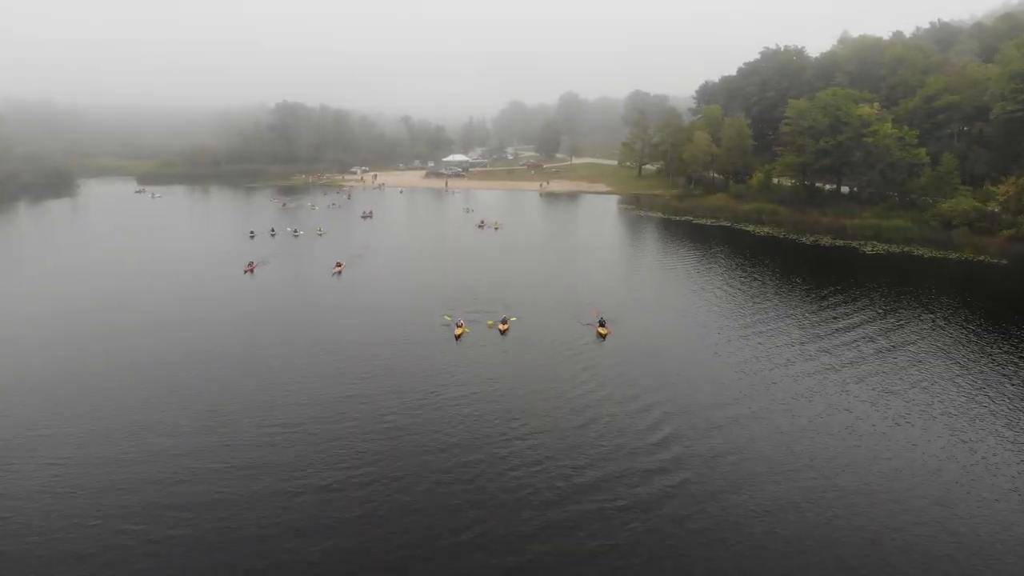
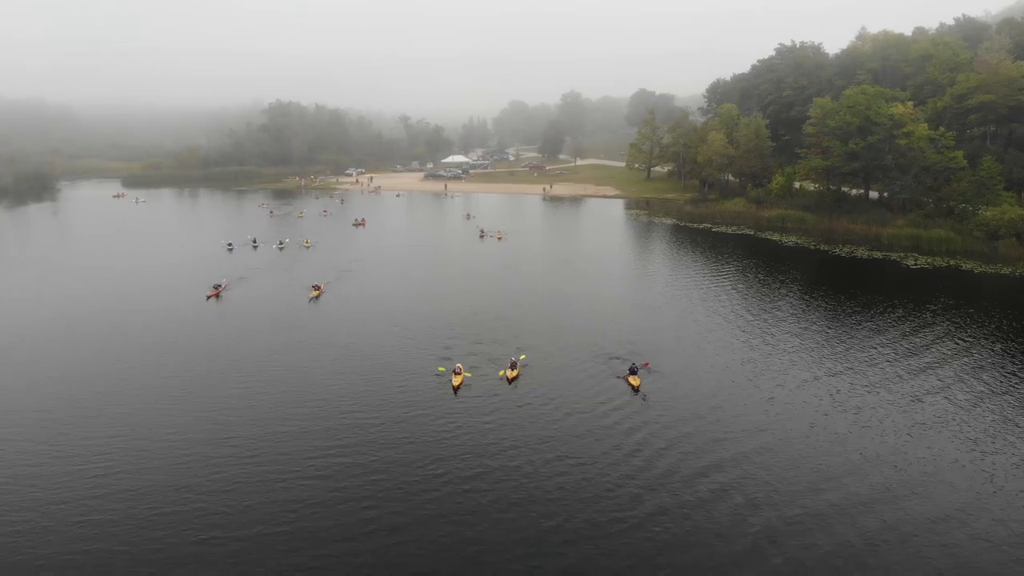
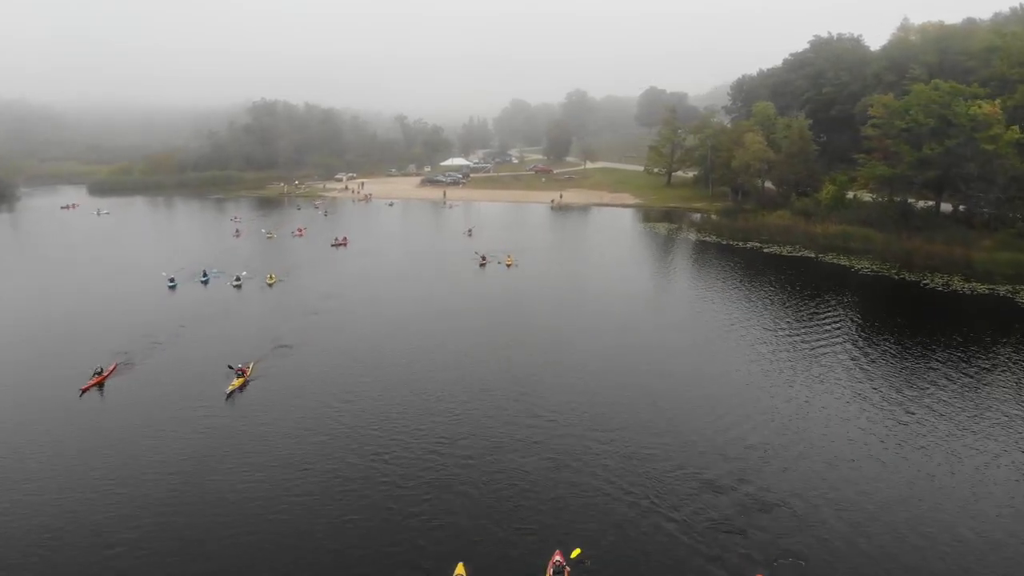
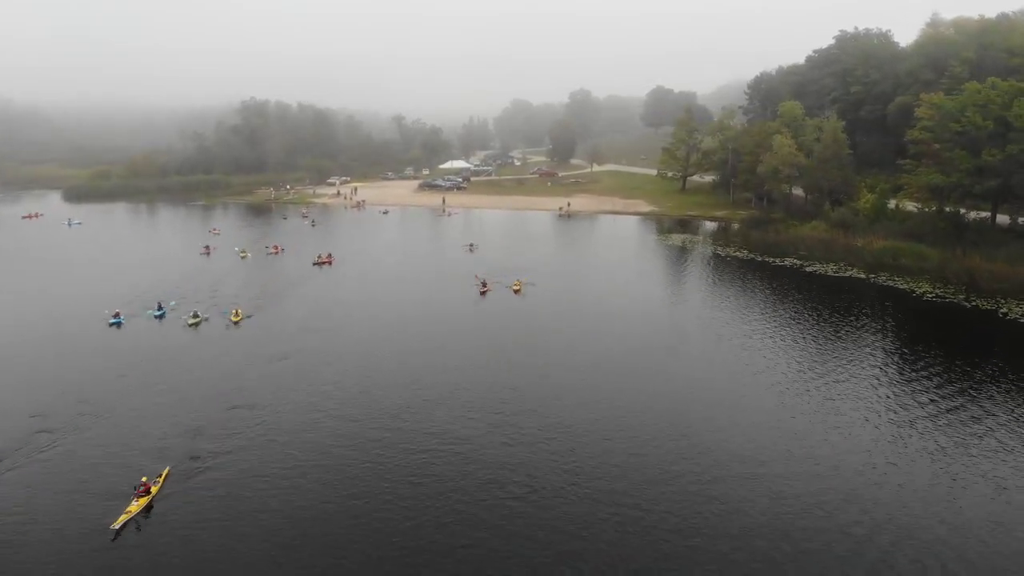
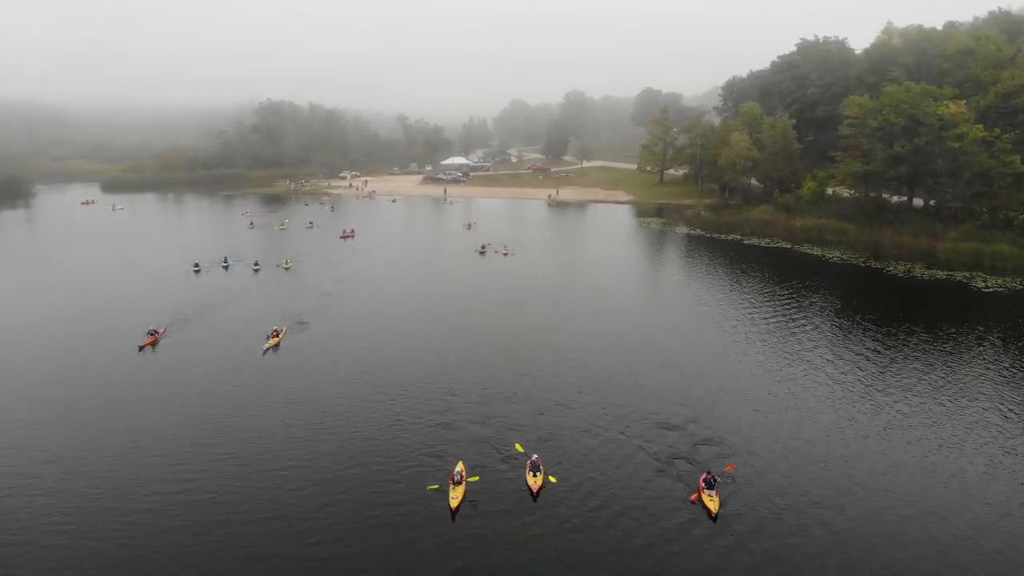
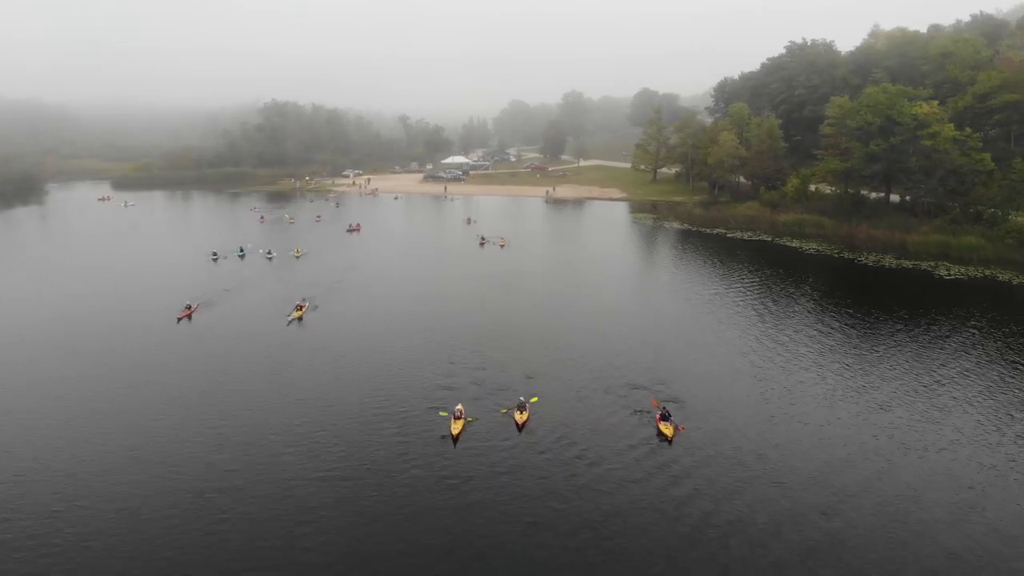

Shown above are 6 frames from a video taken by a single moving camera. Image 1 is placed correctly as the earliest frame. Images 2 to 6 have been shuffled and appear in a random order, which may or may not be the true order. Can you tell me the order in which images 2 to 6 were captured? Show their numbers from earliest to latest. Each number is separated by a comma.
2, 6, 5, 3, 4
